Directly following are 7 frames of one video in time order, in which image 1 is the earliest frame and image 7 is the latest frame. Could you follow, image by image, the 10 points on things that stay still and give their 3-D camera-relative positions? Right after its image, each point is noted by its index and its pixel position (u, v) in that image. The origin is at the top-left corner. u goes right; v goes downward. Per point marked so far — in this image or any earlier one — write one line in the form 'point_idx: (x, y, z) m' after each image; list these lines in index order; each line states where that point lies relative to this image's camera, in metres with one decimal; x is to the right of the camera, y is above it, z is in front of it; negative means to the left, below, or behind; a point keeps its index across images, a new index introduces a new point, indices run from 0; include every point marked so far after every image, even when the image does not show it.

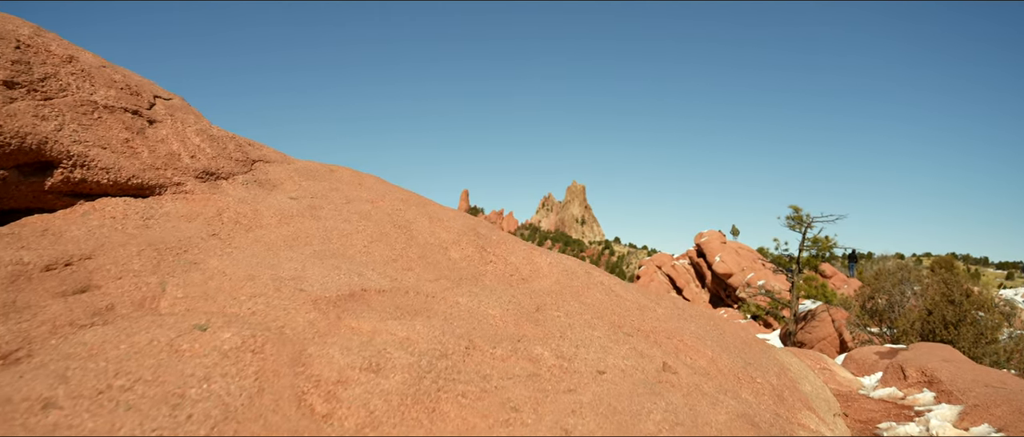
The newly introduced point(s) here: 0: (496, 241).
0: (-0.2, -0.3, +5.7) m
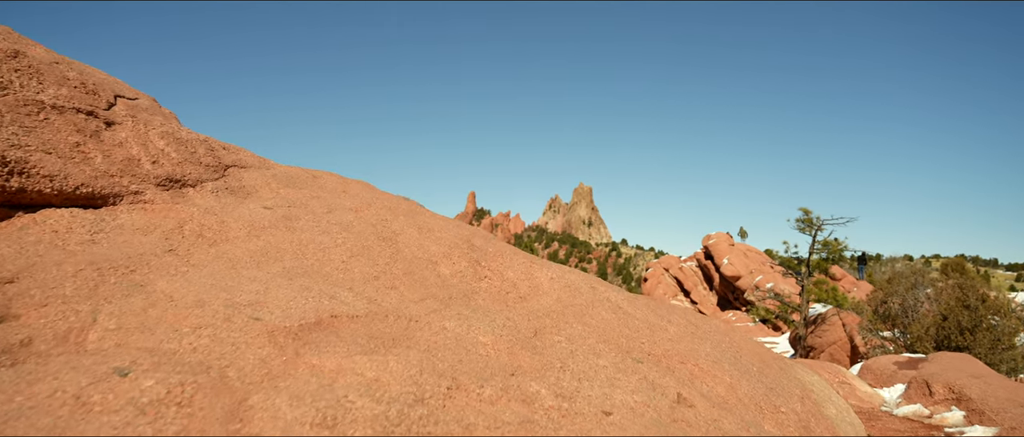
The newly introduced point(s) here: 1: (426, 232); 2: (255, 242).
0: (-0.2, -0.4, +5.2) m
1: (-0.9, -0.1, +5.1) m
2: (-2.2, -0.2, +4.1) m
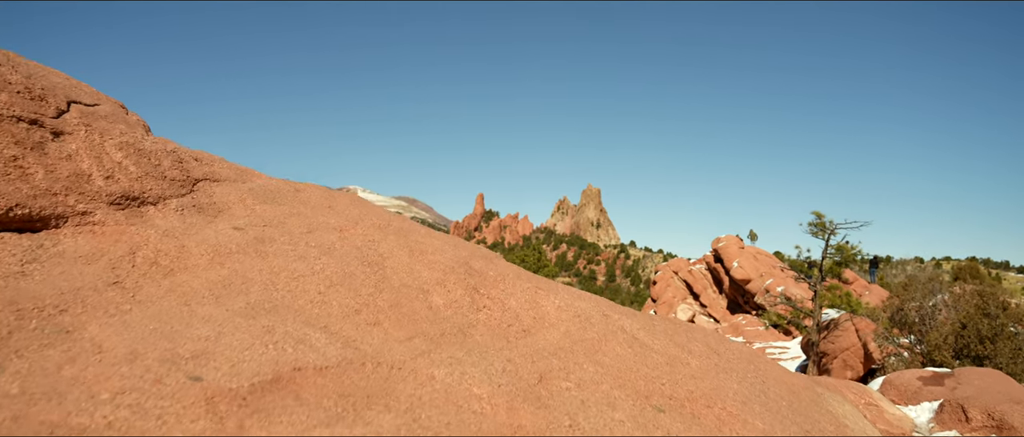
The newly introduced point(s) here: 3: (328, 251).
0: (-0.2, -0.6, +4.6) m
1: (-0.9, -0.3, +4.5) m
2: (-2.2, -0.4, +3.6) m
3: (-1.6, -0.3, +4.1) m
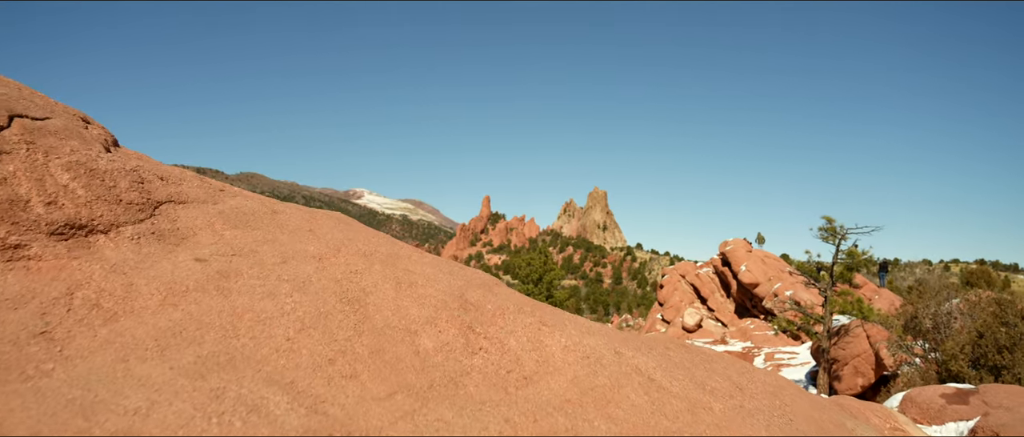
0: (-0.2, -0.8, +4.1) m
1: (-0.9, -0.6, +4.0) m
2: (-2.2, -0.6, +3.1) m
3: (-1.6, -0.5, +3.6) m
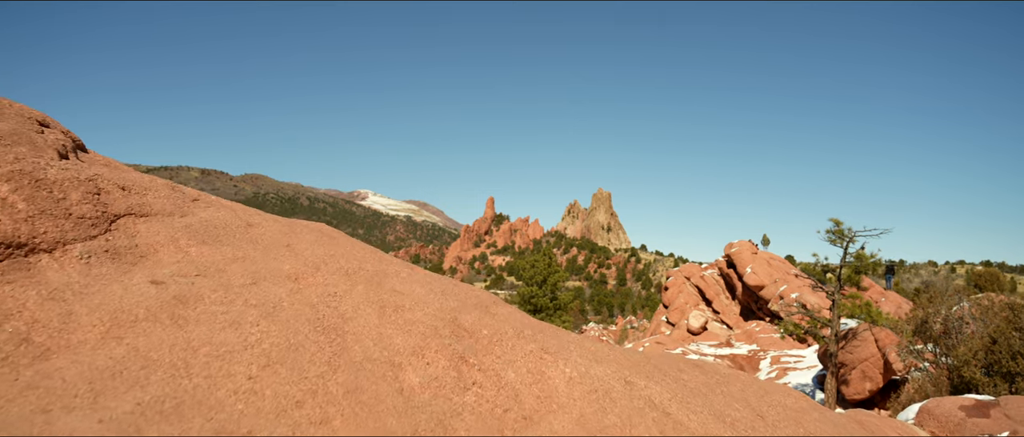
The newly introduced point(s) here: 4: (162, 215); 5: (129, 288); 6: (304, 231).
0: (-0.2, -1.0, +3.7) m
1: (-0.9, -0.7, +3.6) m
2: (-2.2, -0.7, +2.6) m
3: (-1.6, -0.6, +3.2) m
4: (-2.8, 0.0, +3.8) m
5: (-2.5, -0.5, +3.1) m
6: (-2.1, -0.1, +4.7) m
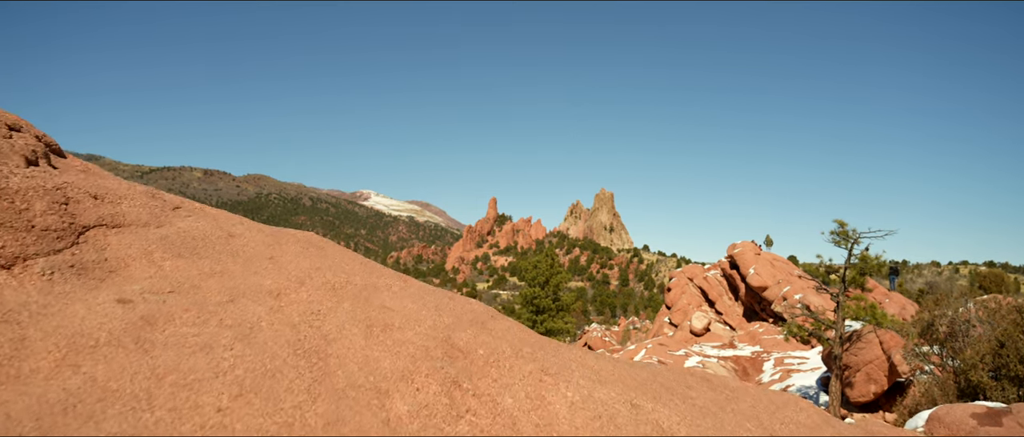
0: (-0.2, -1.0, +3.4) m
1: (-0.9, -0.8, +3.3) m
2: (-2.3, -0.8, +2.4) m
3: (-1.6, -0.7, +3.0) m
4: (-2.8, 0.0, +3.6) m
5: (-2.5, -0.5, +2.8) m
6: (-2.1, -0.2, +4.5) m
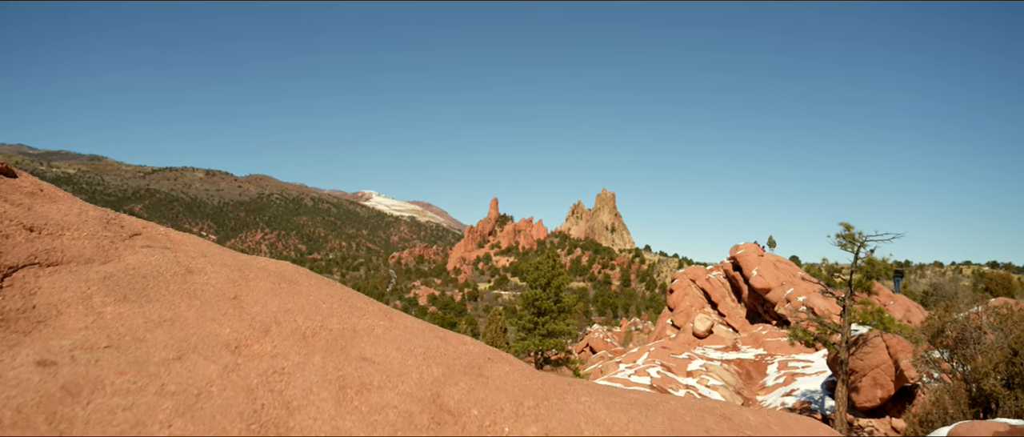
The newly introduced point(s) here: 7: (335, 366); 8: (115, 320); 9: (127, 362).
0: (-0.2, -1.3, +2.9) m
1: (-0.9, -1.0, +2.8) m
2: (-2.3, -1.0, +1.9) m
3: (-1.6, -1.0, +2.5) m
4: (-2.8, -0.3, +3.1) m
5: (-2.5, -0.8, +2.3) m
6: (-2.1, -0.5, +4.0) m
7: (-1.2, -0.8, +3.1) m
8: (-2.3, -0.6, +2.9) m
9: (-2.0, -0.8, +2.7) m
